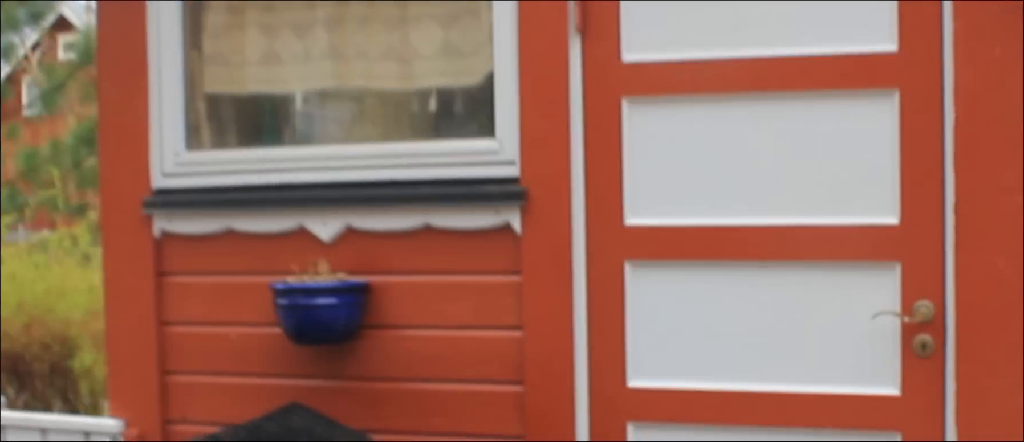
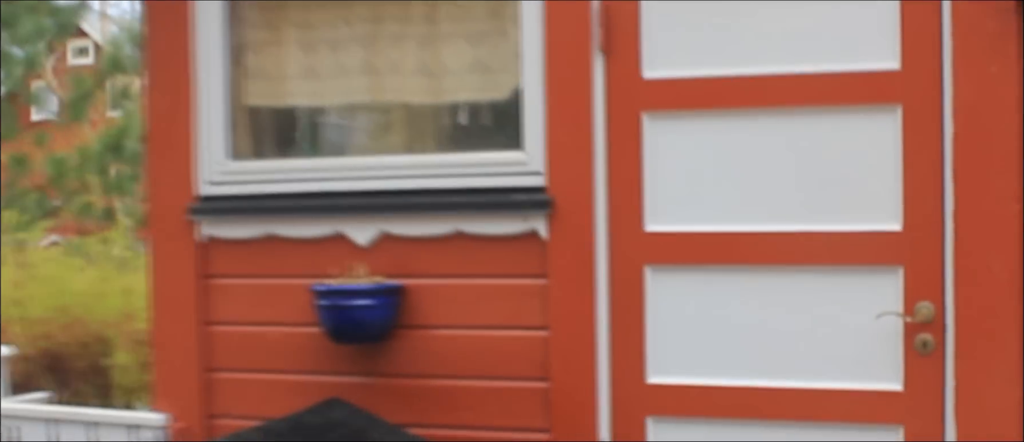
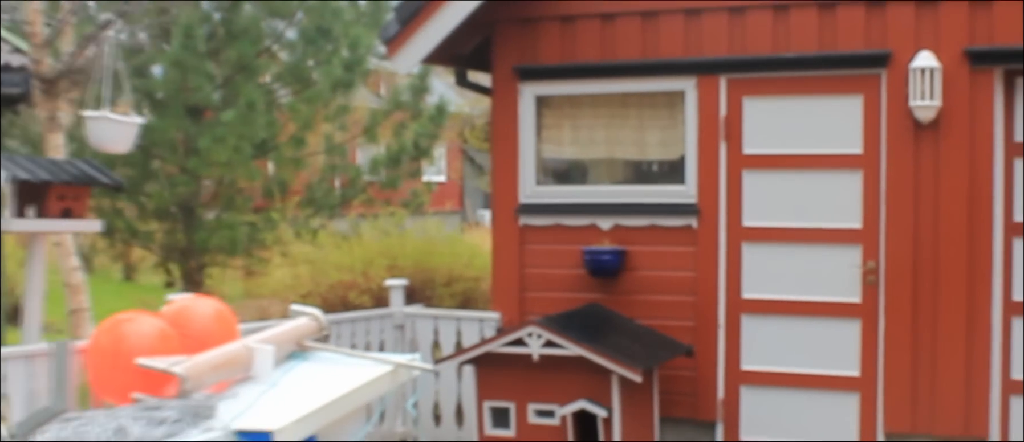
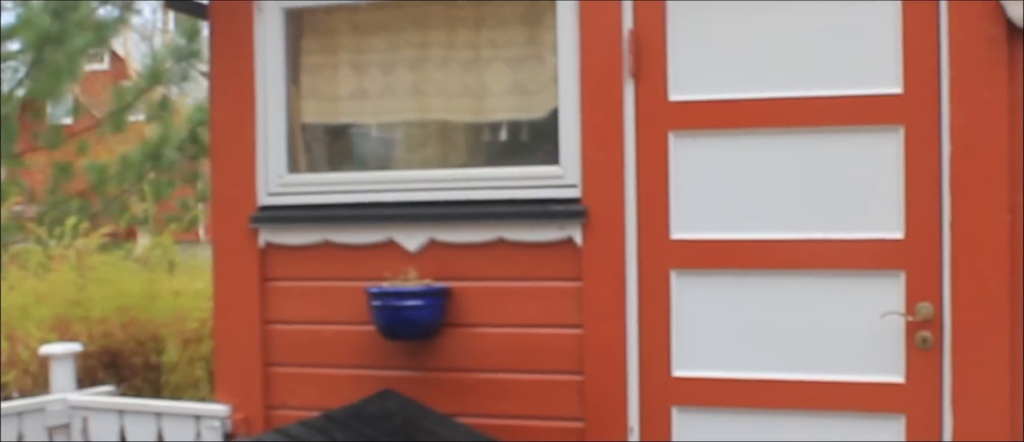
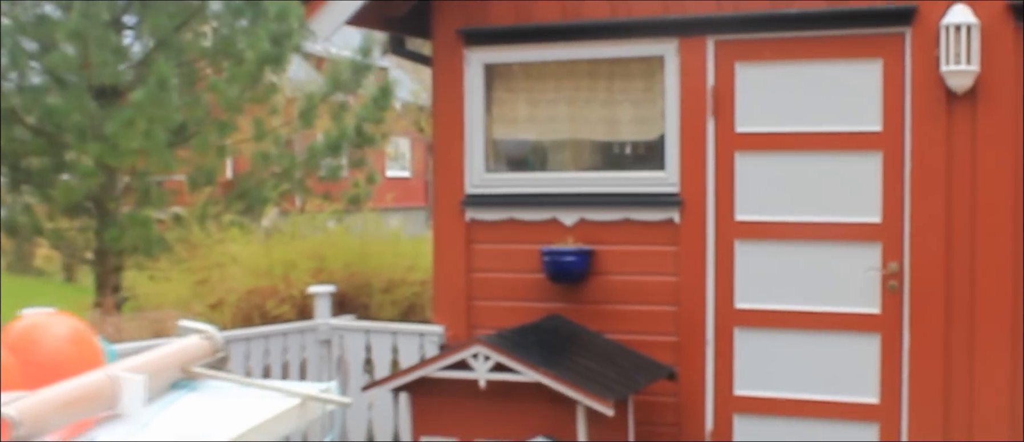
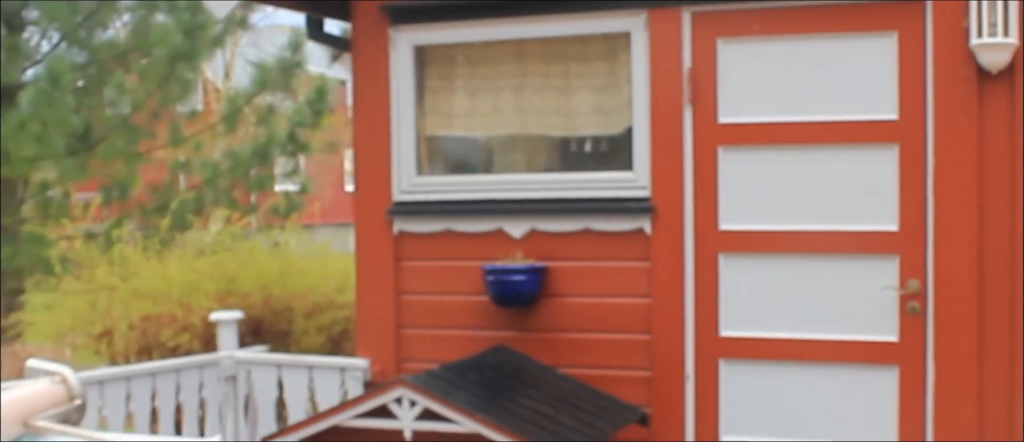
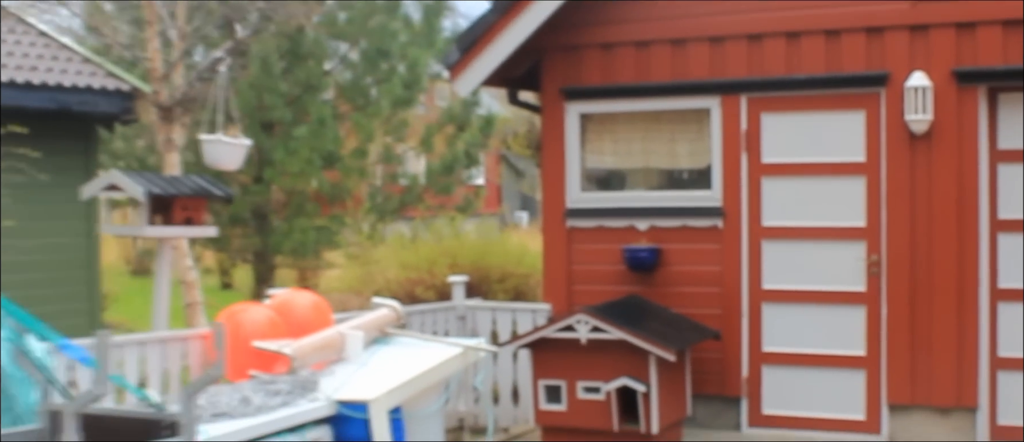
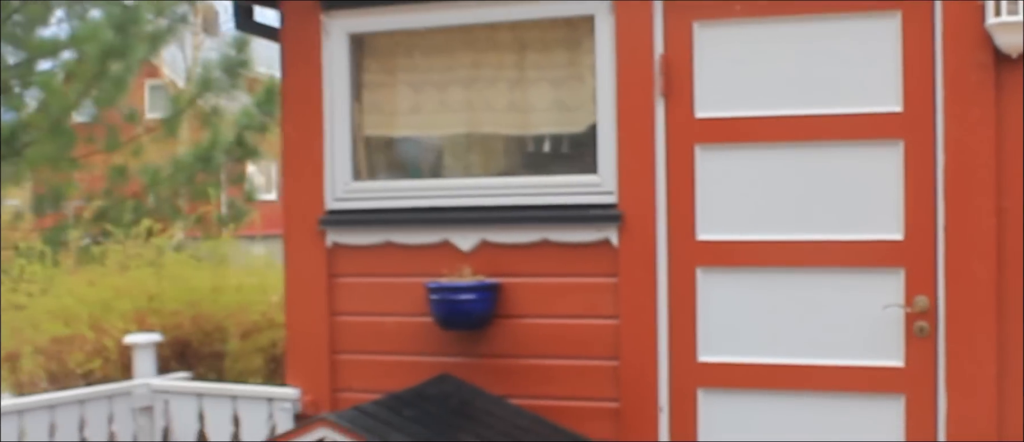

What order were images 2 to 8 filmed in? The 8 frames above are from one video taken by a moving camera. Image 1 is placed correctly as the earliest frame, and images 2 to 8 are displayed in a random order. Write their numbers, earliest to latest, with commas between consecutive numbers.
2, 4, 8, 6, 5, 3, 7
